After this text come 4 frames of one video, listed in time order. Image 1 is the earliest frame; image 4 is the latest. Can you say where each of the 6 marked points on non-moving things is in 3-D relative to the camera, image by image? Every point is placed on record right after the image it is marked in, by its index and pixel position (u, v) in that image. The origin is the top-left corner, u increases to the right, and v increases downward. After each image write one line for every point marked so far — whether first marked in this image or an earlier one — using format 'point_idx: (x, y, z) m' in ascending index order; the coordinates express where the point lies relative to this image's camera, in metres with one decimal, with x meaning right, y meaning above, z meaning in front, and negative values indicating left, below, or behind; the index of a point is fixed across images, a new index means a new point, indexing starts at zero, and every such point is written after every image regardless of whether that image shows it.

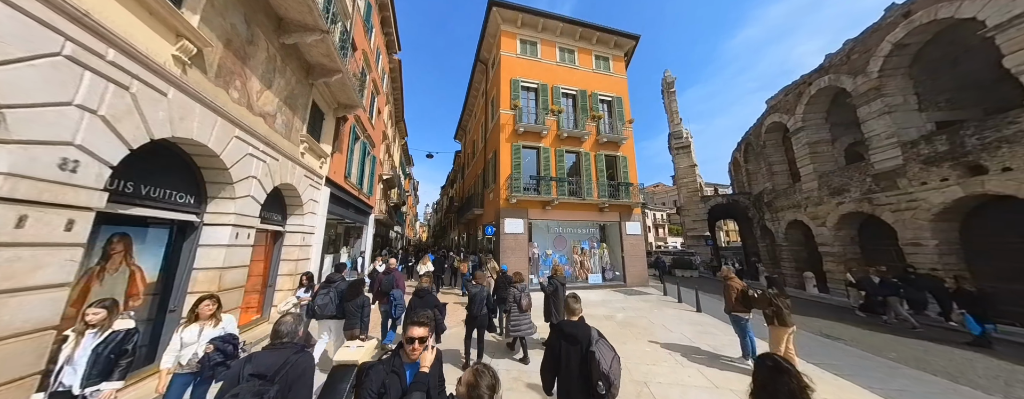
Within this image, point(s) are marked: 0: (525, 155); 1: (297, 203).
0: (+0.6, +2.1, +12.3) m
1: (-5.9, -0.1, +7.1) m
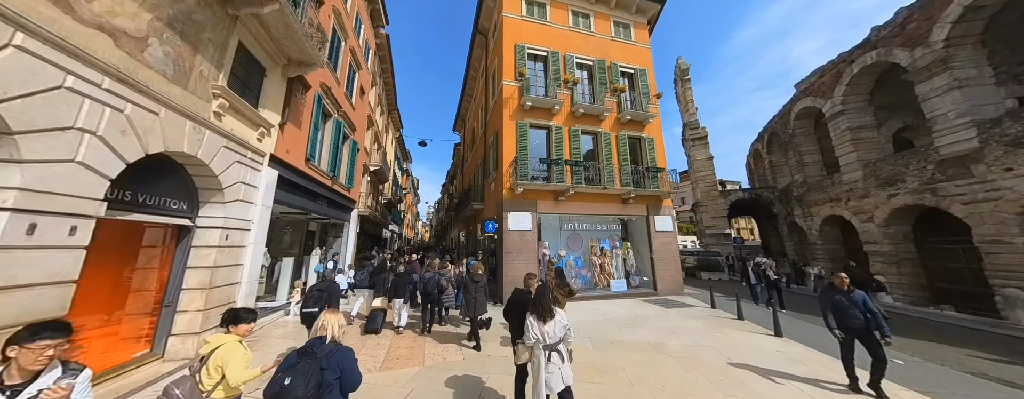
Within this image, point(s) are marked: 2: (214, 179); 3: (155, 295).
0: (+0.8, +2.5, +10.2) m
1: (-5.8, +0.3, +5.0) m
2: (-5.7, +0.4, +4.9) m
3: (-6.3, -1.7, +4.5) m
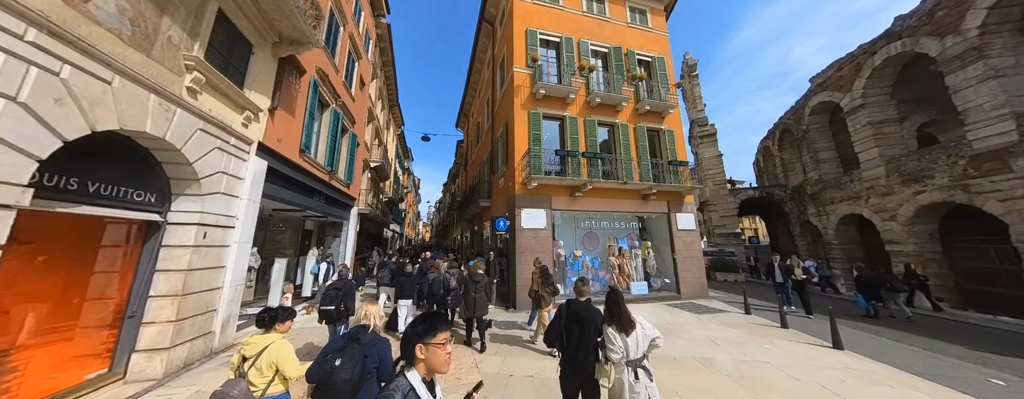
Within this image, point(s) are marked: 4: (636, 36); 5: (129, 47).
0: (+1.2, +2.7, +9.4) m
1: (-5.4, +0.4, +4.3) m
2: (-5.2, +0.5, +4.2) m
3: (-5.9, -1.5, +3.8) m
4: (+5.4, +7.2, +11.3) m
5: (-4.9, +2.0, +3.3) m
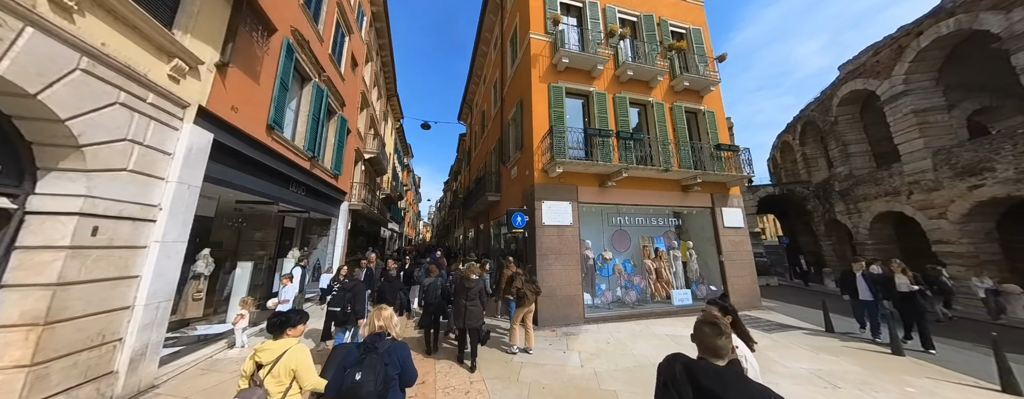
0: (+1.7, +2.9, +7.9) m
1: (-4.9, +0.7, +2.8) m
2: (-4.8, +0.8, +2.7) m
3: (-5.4, -1.3, +2.4) m
4: (+5.9, +7.4, +9.8) m
5: (-4.5, +2.2, +1.9) m
